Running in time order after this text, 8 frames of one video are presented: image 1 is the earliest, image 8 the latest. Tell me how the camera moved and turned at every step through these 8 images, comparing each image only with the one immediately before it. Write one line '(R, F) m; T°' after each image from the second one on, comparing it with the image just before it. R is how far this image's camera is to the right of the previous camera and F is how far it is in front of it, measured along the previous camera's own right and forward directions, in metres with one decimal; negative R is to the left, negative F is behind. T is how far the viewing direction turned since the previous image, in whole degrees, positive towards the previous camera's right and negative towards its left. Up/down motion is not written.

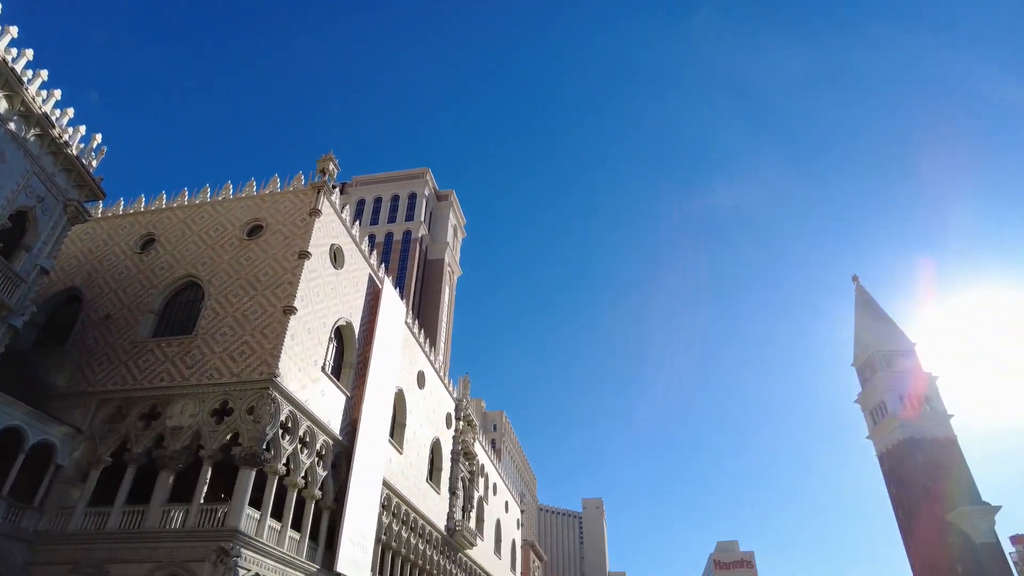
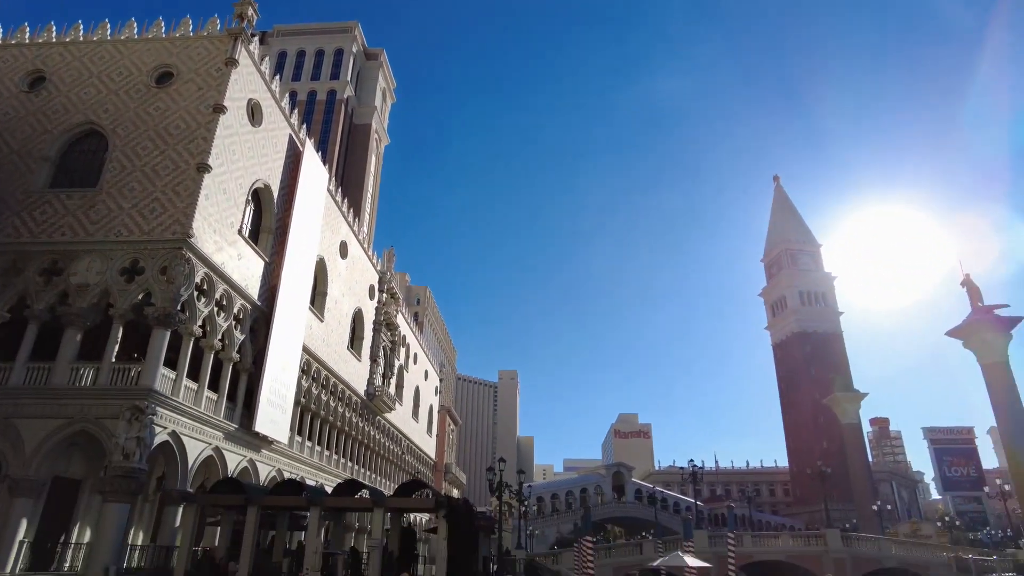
(0.0, 0.0) m; +7°
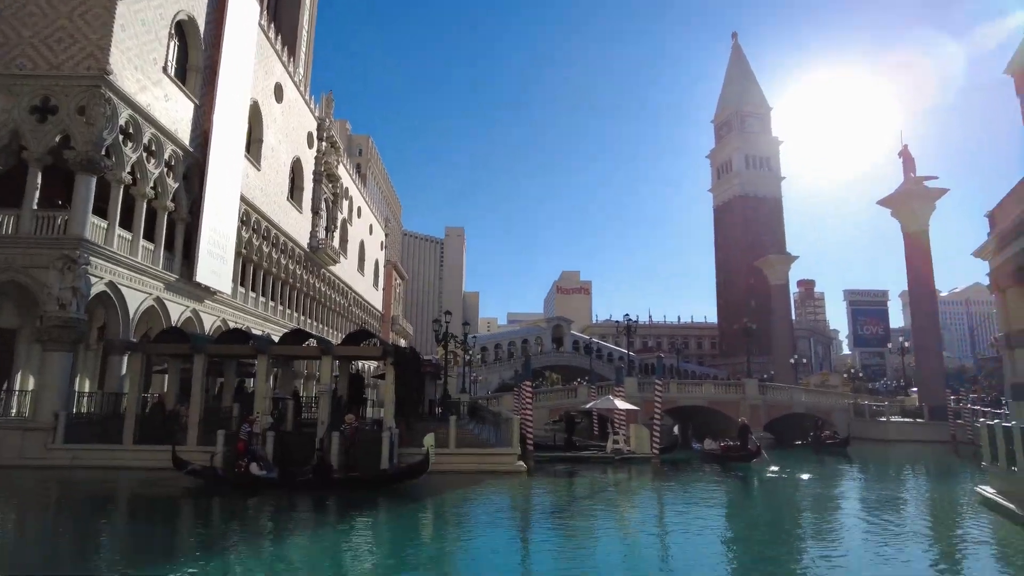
(0.0, 0.0) m; +5°
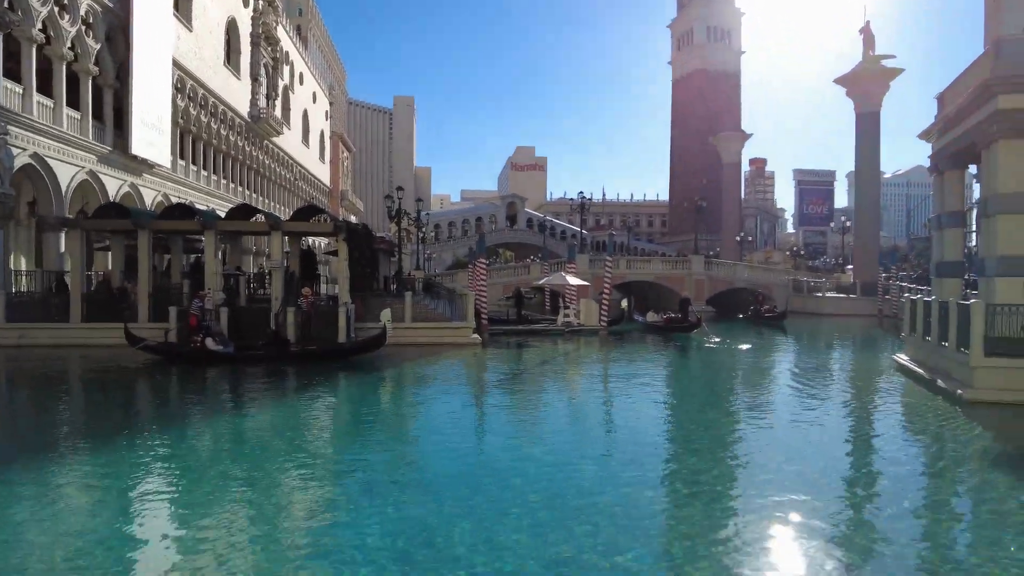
(0.0, 0.0) m; +4°
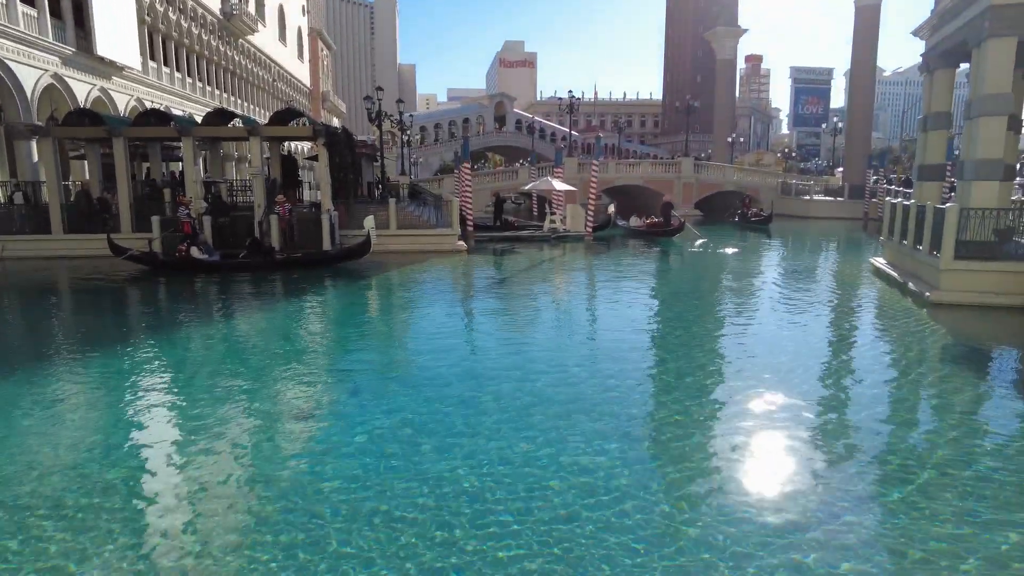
(+0.2, -0.1) m; +1°
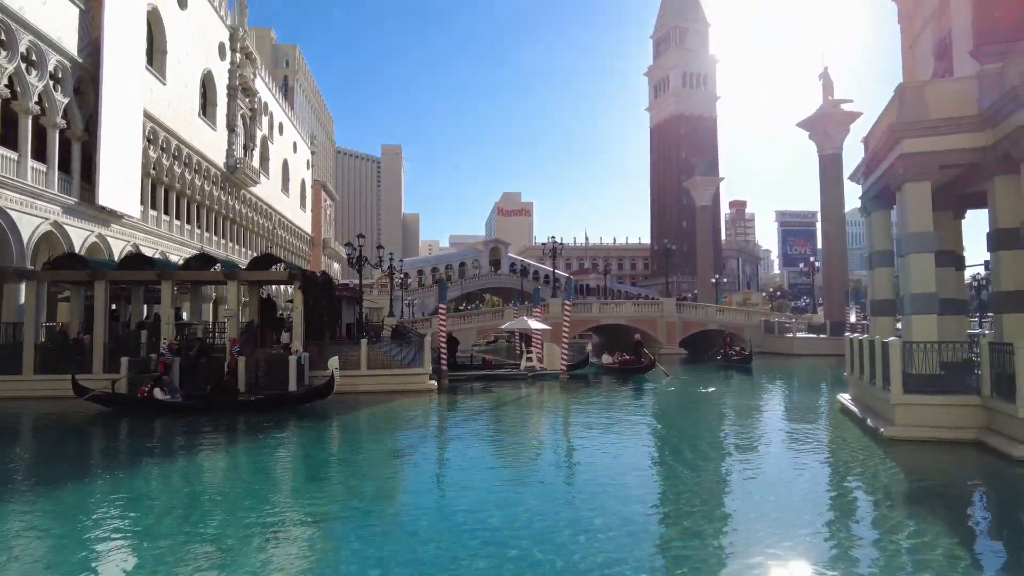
(+1.4, 0.0) m; 0°
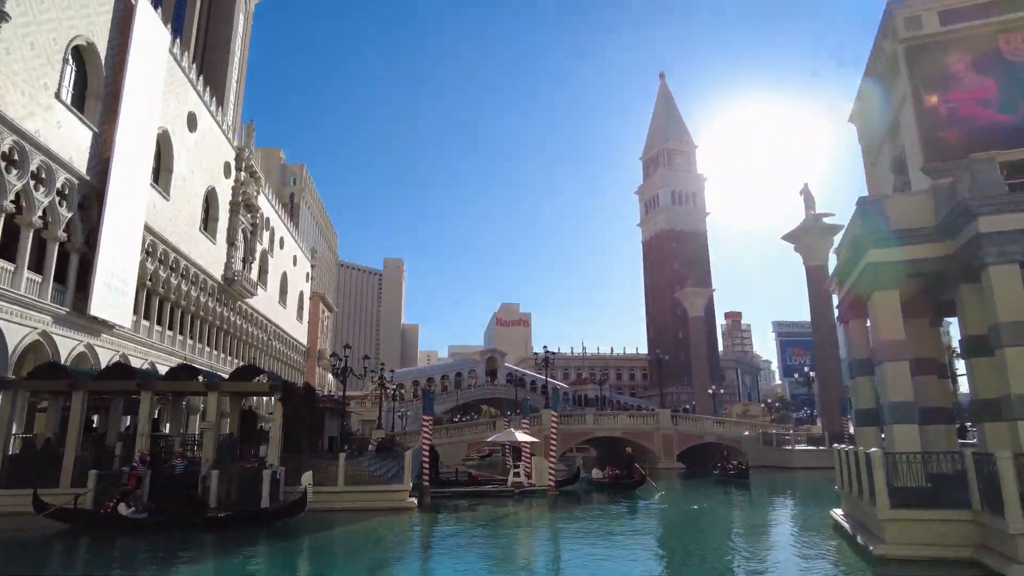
(+0.7, 0.0) m; 0°
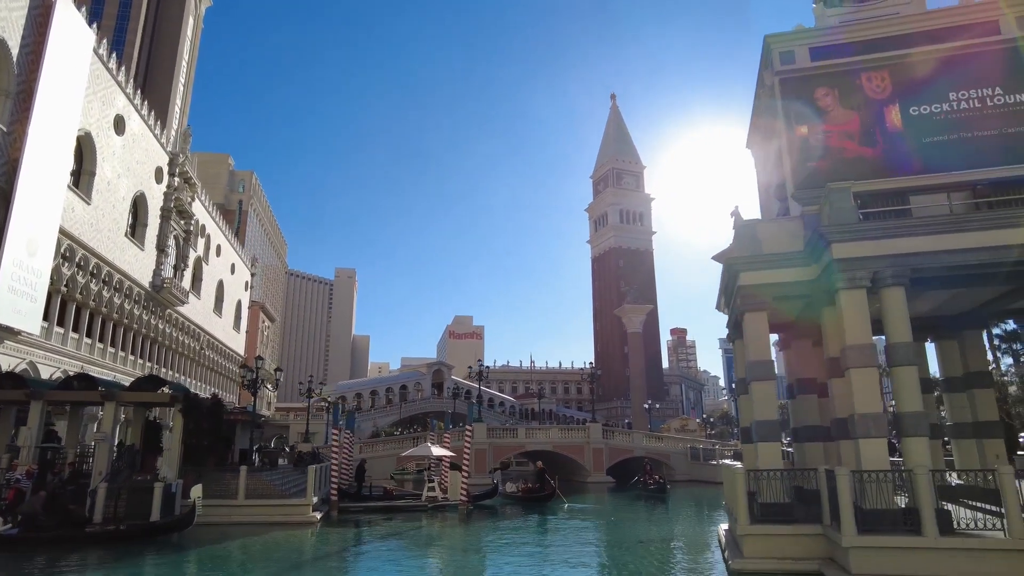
(+2.0, -0.3) m; +4°
